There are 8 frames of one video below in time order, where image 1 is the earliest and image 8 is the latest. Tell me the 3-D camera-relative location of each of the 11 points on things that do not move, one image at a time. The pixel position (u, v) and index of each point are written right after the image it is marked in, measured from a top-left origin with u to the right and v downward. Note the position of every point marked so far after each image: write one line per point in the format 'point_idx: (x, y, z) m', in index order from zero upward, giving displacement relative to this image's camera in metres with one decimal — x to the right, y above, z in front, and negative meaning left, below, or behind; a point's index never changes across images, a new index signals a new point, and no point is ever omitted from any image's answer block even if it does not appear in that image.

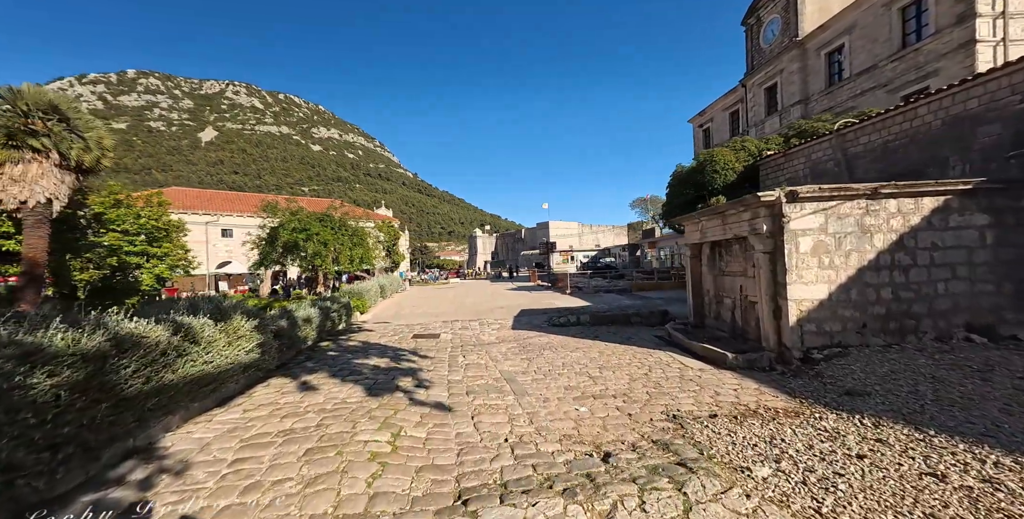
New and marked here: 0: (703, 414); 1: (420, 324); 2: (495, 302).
0: (+2.0, -1.6, +4.0) m
1: (-2.7, -1.9, +11.2) m
2: (-0.7, -1.8, +16.1) m
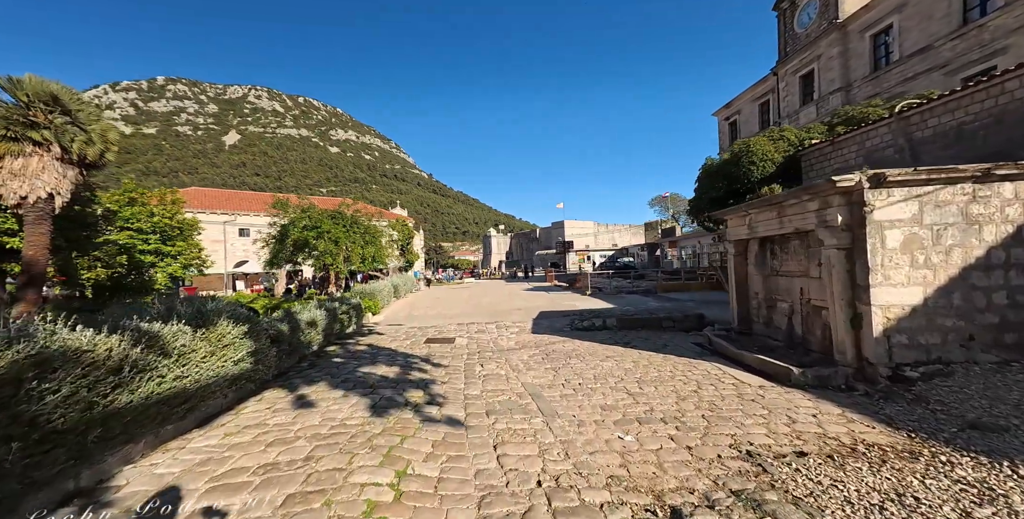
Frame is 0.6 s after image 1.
0: (+2.3, -1.6, +3.2) m
1: (-2.2, -1.9, +10.6) m
2: (0.0, -1.8, +15.4) m
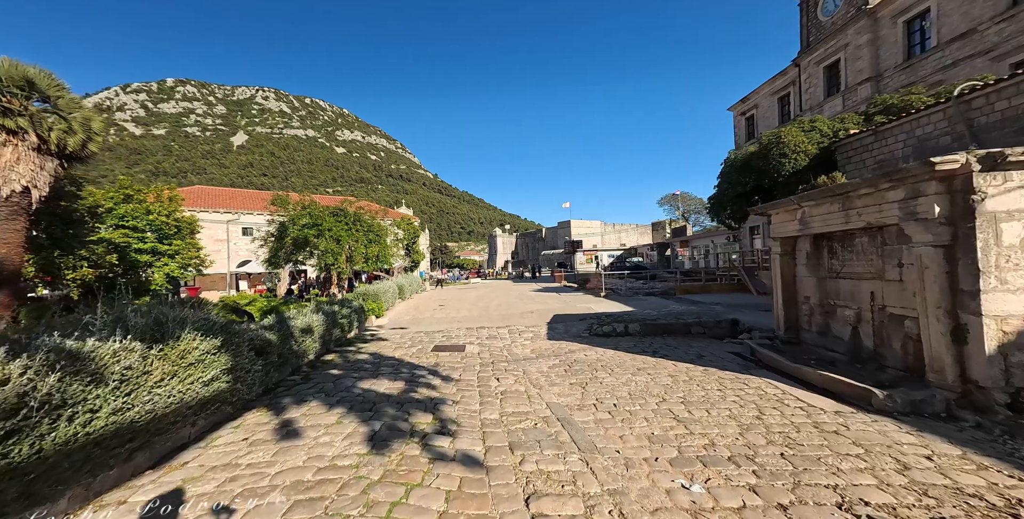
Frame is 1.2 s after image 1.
0: (+2.6, -1.6, +2.4) m
1: (-1.8, -1.9, +9.8) m
2: (+0.4, -1.8, +14.6) m
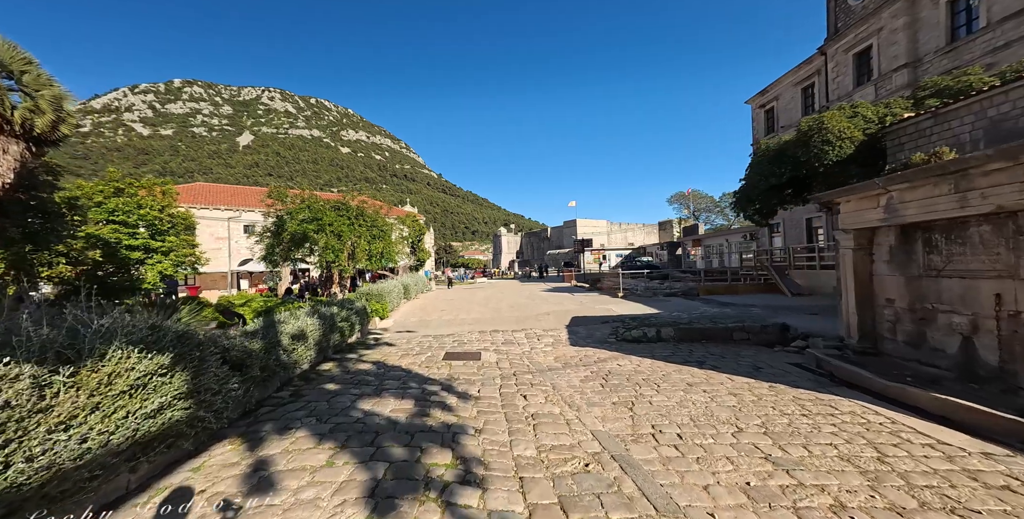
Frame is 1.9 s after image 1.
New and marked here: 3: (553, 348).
0: (+2.9, -1.5, +1.4) m
1: (-1.4, -1.8, +8.9) m
2: (+0.9, -1.7, +13.7) m
3: (+0.9, -1.8, +7.8) m
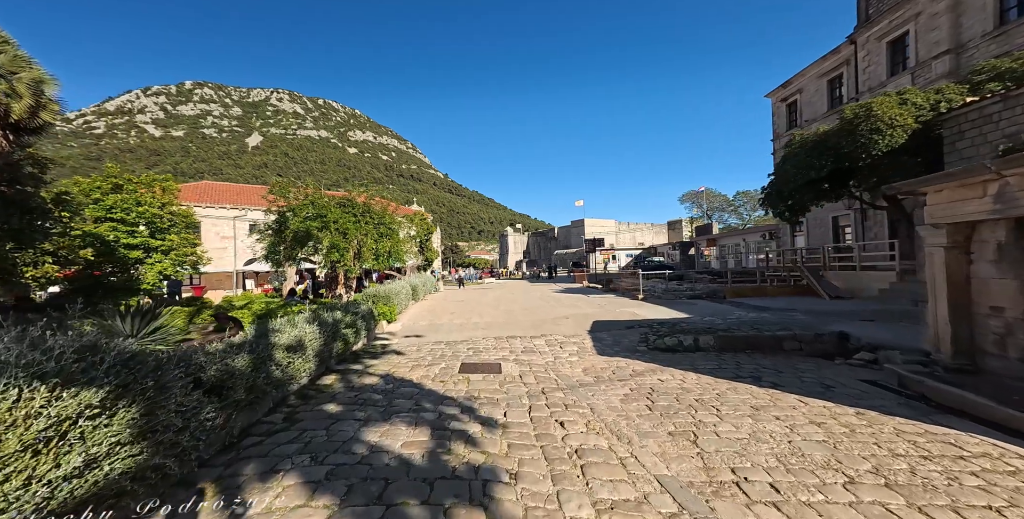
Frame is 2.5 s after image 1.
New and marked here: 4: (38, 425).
0: (+3.2, -1.5, +0.6) m
1: (-1.0, -1.8, +8.2) m
2: (+1.4, -1.7, +12.9) m
3: (+1.3, -1.8, +7.0) m
4: (-2.1, -0.7, +1.7) m
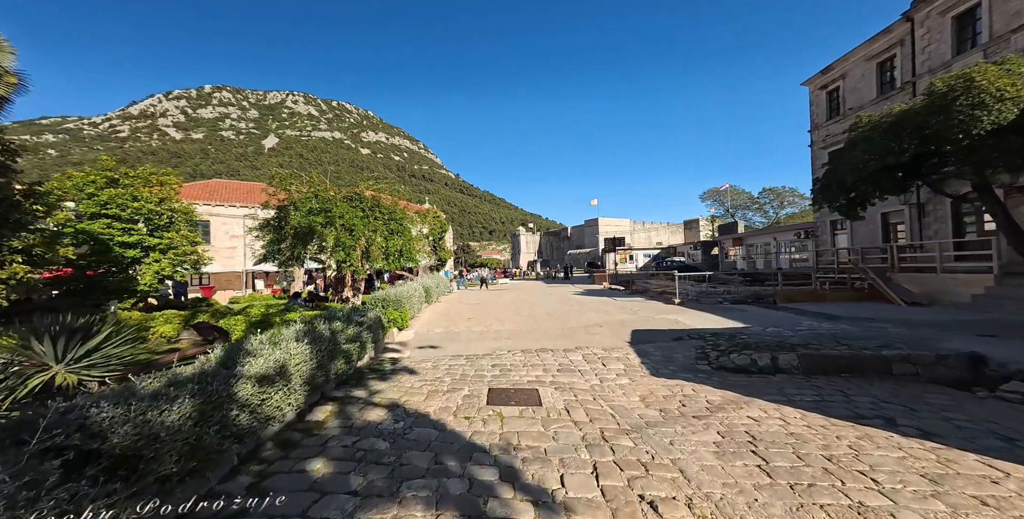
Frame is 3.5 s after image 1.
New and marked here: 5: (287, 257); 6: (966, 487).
0: (+3.6, -1.5, -0.8) m
1: (-0.4, -1.8, +6.9) m
2: (+2.1, -1.7, +11.6) m
3: (+1.8, -1.8, +5.7) m
4: (-1.7, -0.7, +0.5) m
5: (-6.5, +0.1, +10.8) m
6: (+3.3, -1.7, +2.8) m
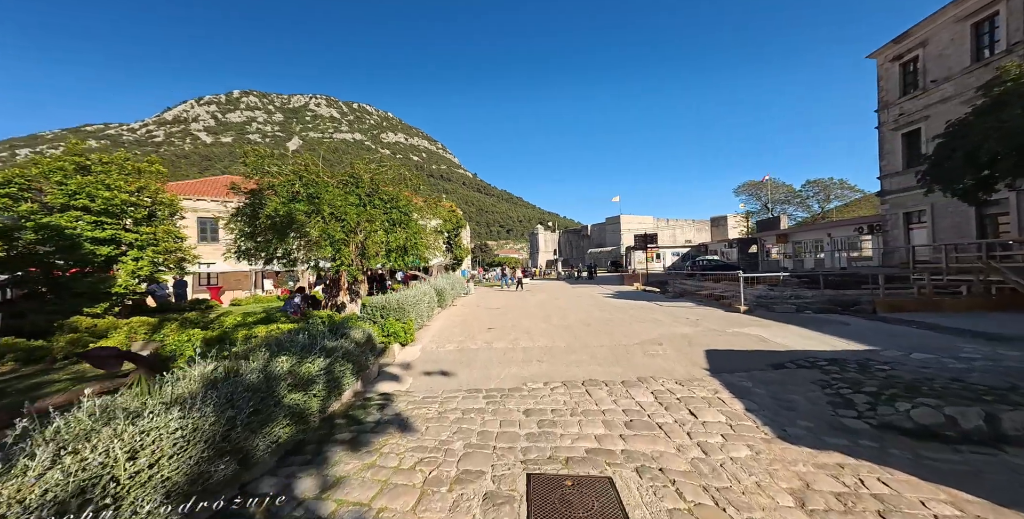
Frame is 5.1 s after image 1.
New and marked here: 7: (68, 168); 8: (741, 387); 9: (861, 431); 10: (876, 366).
0: (+3.7, -1.5, -3.1) m
1: (+0.1, -1.8, +4.8) m
2: (+2.8, -1.6, +9.3) m
3: (+2.3, -1.8, +3.4) m
4: (-1.5, -0.7, -1.6) m
5: (-5.8, +0.1, +8.9) m
6: (+3.7, -1.6, +0.5) m
7: (-13.5, +2.7, +11.5) m
8: (+3.2, -1.7, +5.2) m
9: (+3.6, -1.8, +3.9) m
10: (+5.3, -1.5, +5.5) m
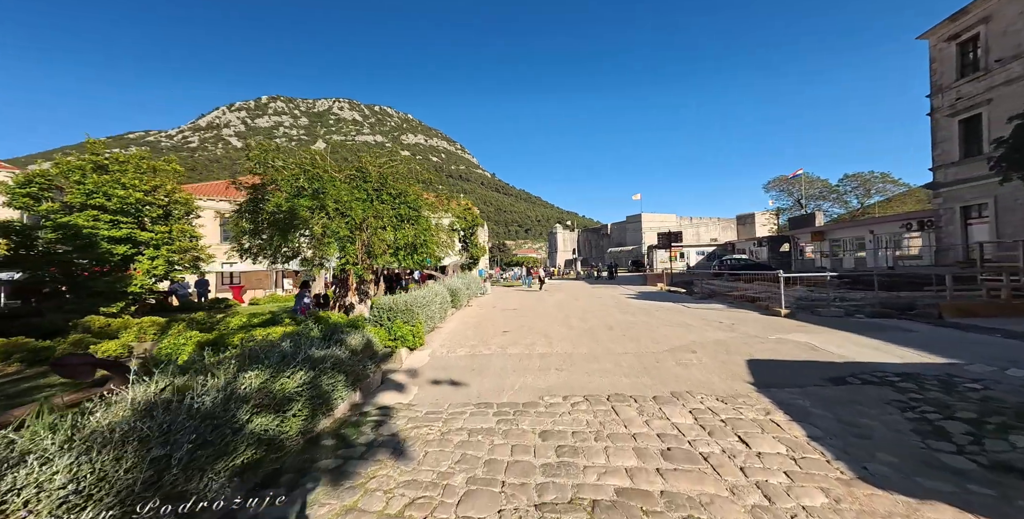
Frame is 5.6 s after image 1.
0: (+3.5, -1.5, -3.9) m
1: (+0.3, -1.7, +4.1) m
2: (+3.2, -1.6, +8.5) m
3: (+2.4, -1.8, +2.7) m
4: (-1.7, -0.7, -2.1) m
5: (-5.4, +0.2, +8.6) m
6: (+3.6, -1.6, -0.3) m
7: (-13.0, +2.8, +11.5) m
8: (+3.4, -1.7, +4.4) m
9: (+3.7, -1.7, +3.1) m
10: (+5.5, -1.4, +4.6) m
